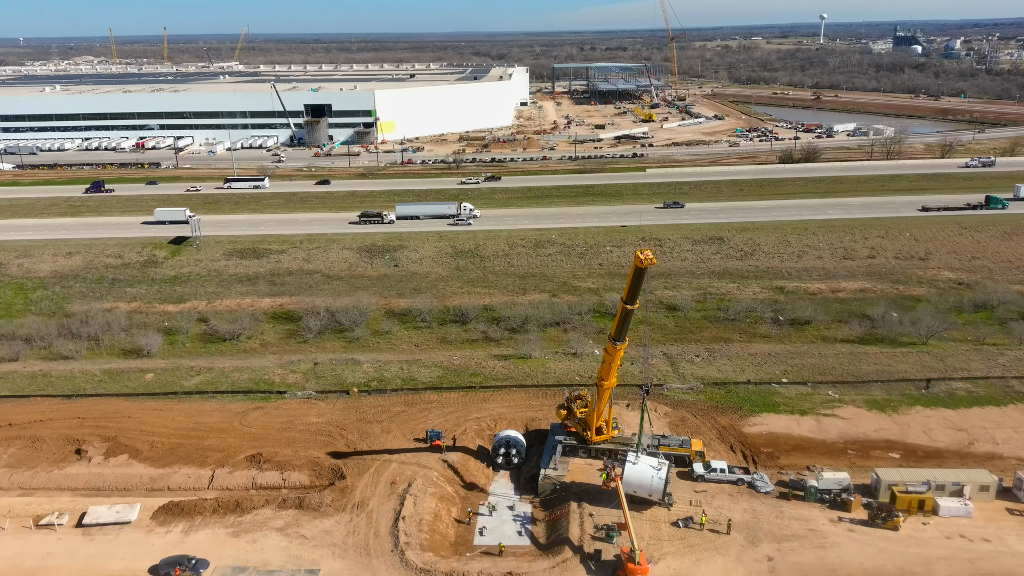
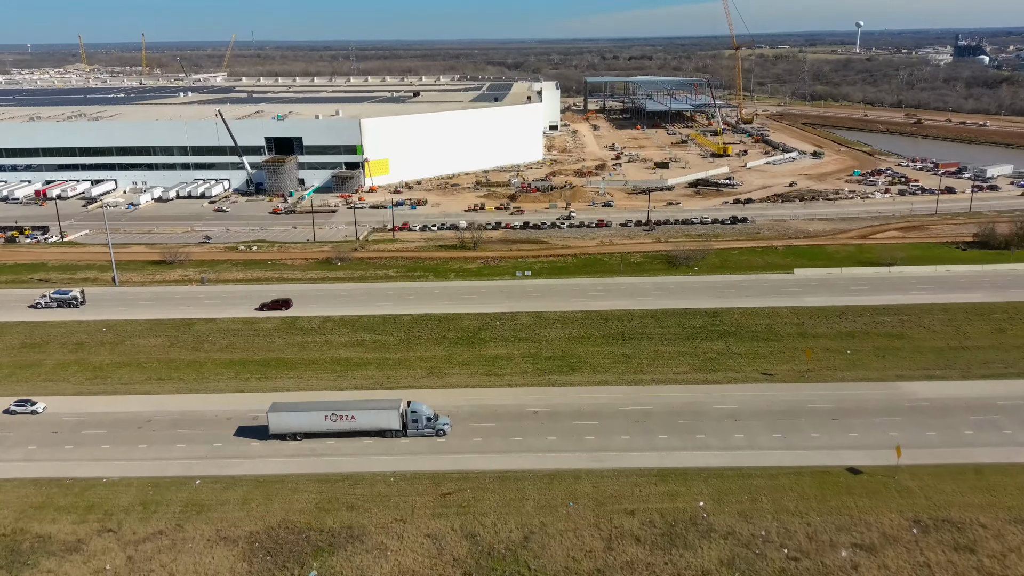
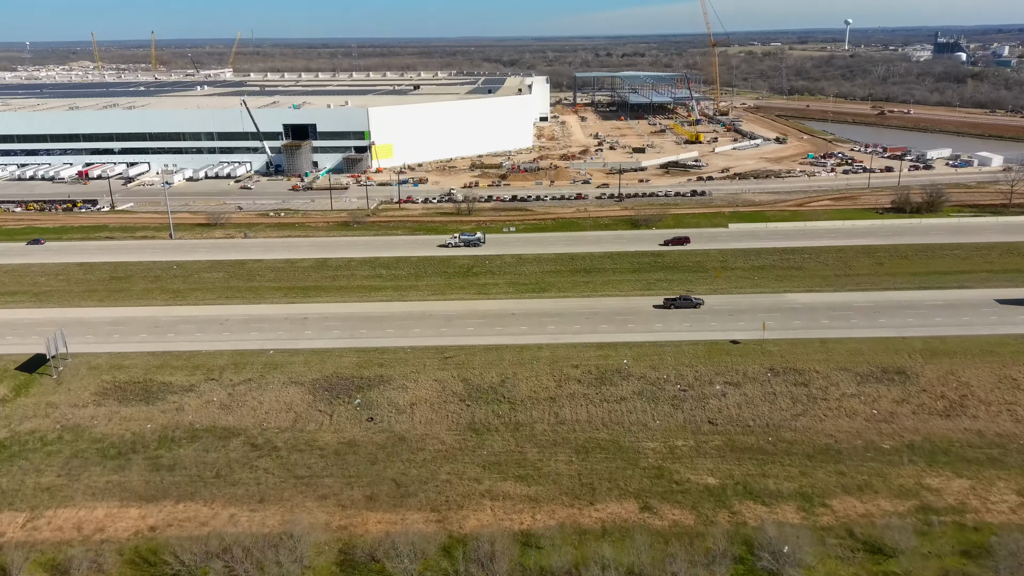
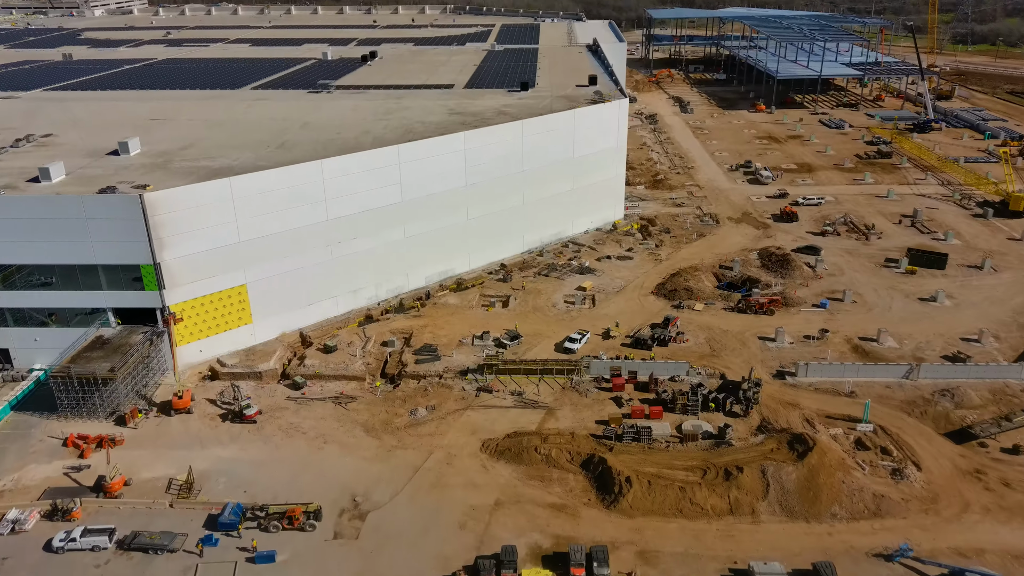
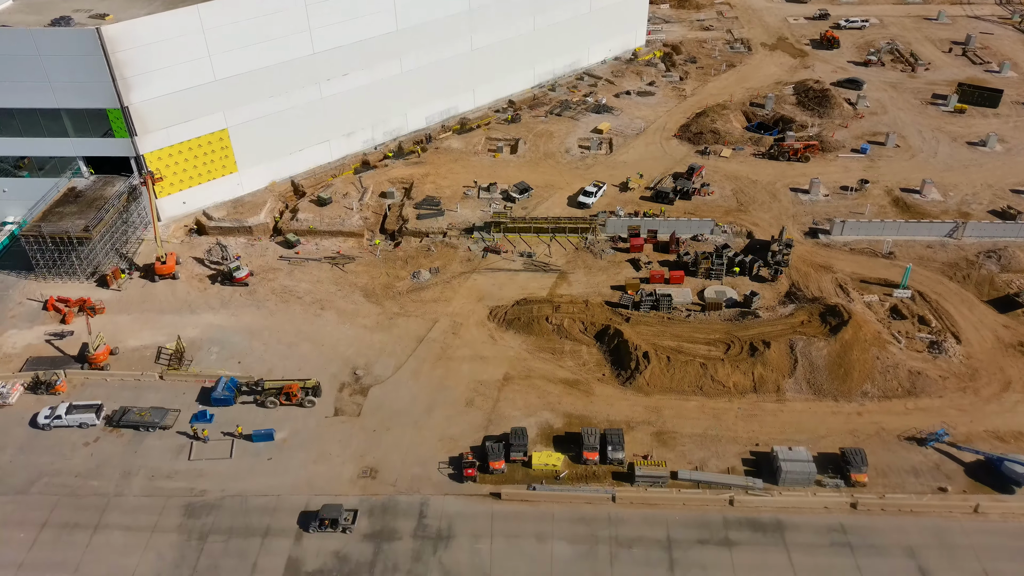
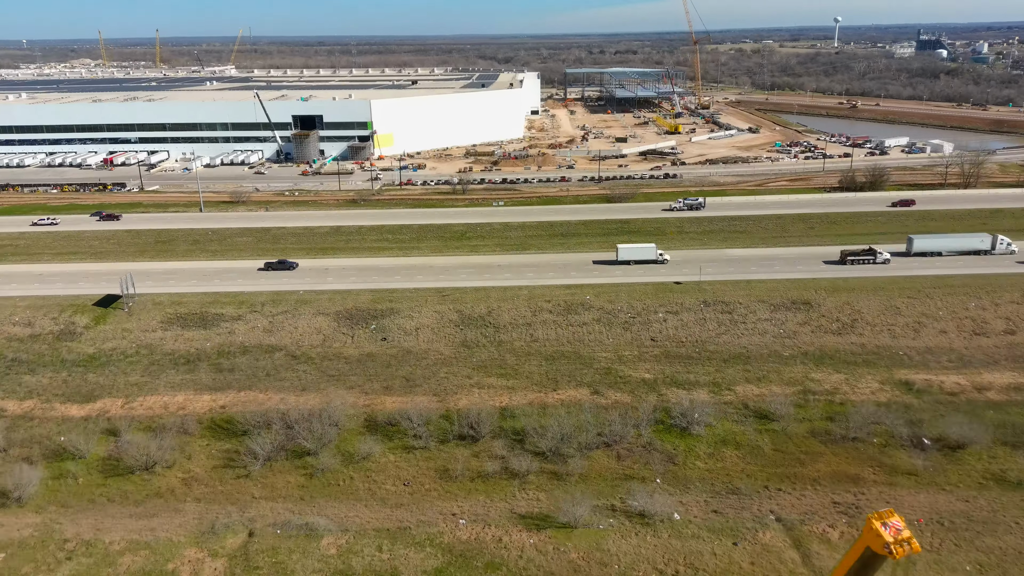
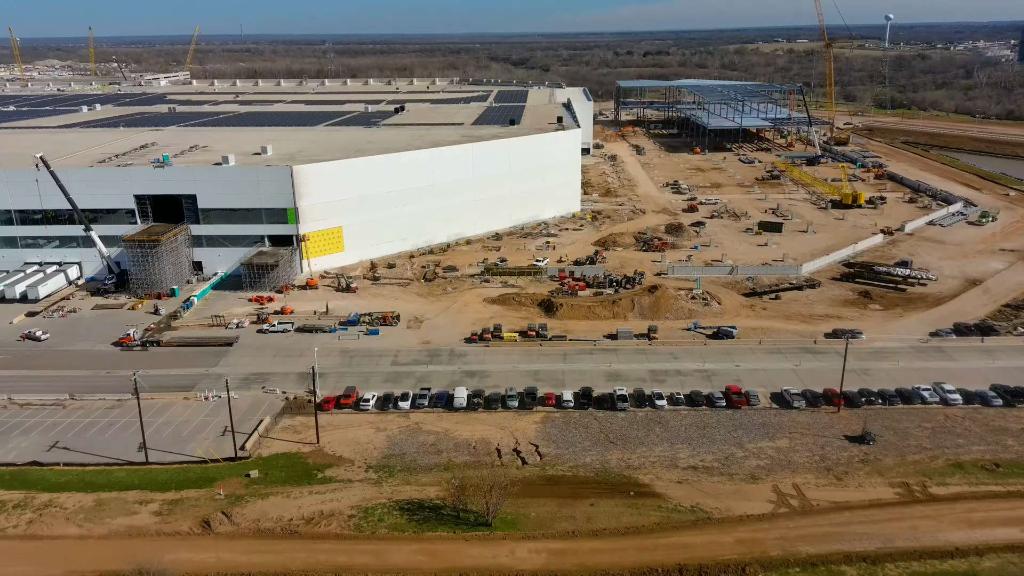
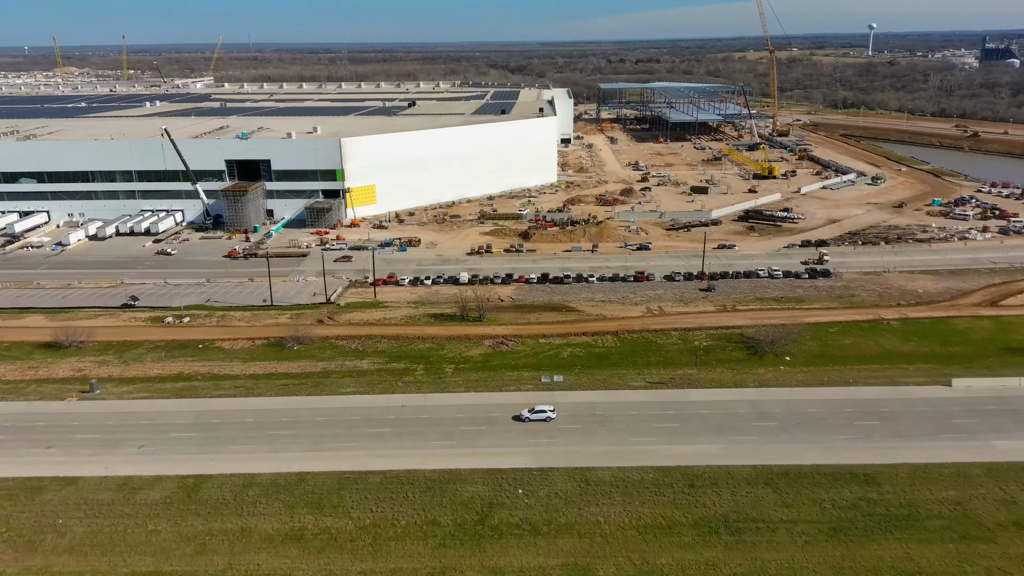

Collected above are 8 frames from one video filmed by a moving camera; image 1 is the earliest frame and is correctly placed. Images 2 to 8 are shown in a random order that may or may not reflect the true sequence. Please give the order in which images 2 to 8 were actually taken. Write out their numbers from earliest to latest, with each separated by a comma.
6, 3, 2, 8, 7, 4, 5
